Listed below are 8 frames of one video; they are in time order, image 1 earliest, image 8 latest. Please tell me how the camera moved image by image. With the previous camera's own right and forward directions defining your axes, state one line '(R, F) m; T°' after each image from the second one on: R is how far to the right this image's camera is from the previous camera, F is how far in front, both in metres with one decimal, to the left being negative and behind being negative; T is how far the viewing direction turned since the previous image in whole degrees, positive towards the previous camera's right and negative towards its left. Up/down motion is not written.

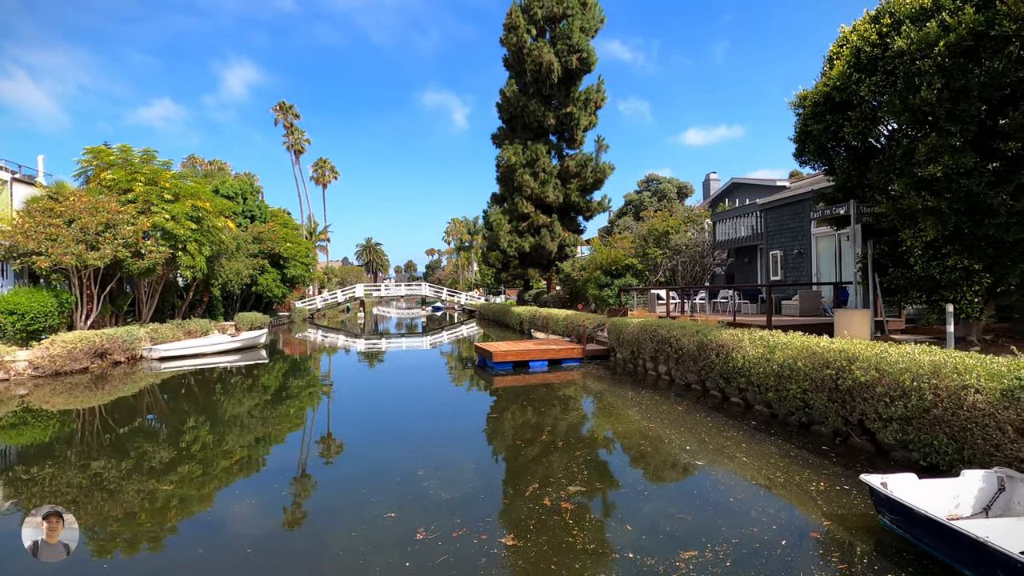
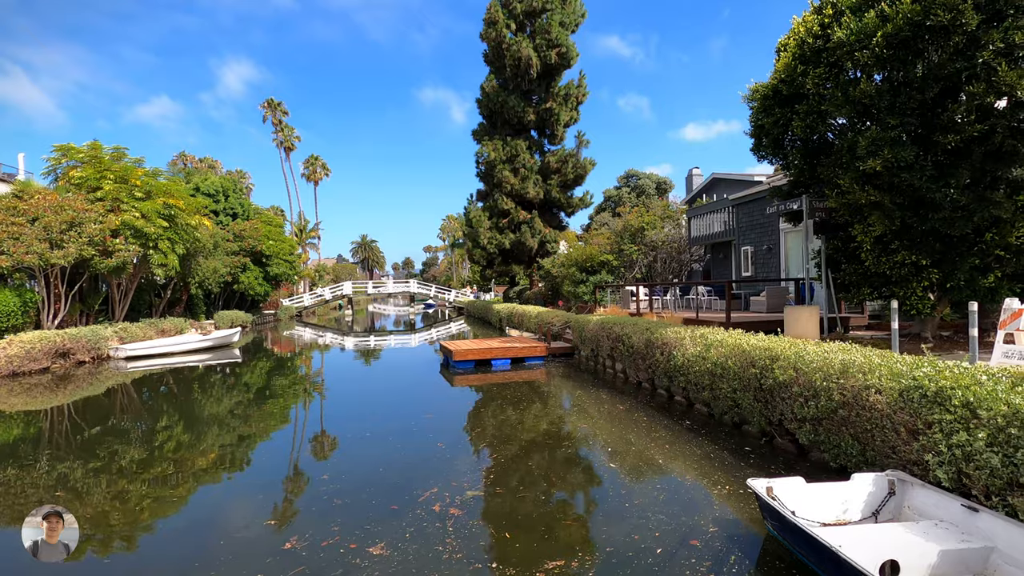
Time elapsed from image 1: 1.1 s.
(+0.9, +0.1) m; 0°
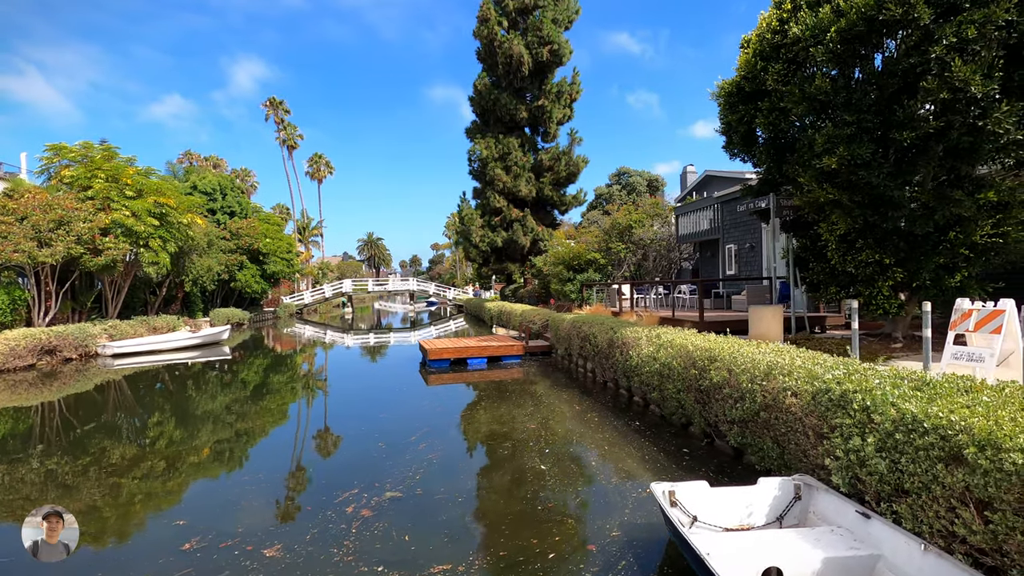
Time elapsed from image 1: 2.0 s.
(+0.8, 0.0) m; -1°
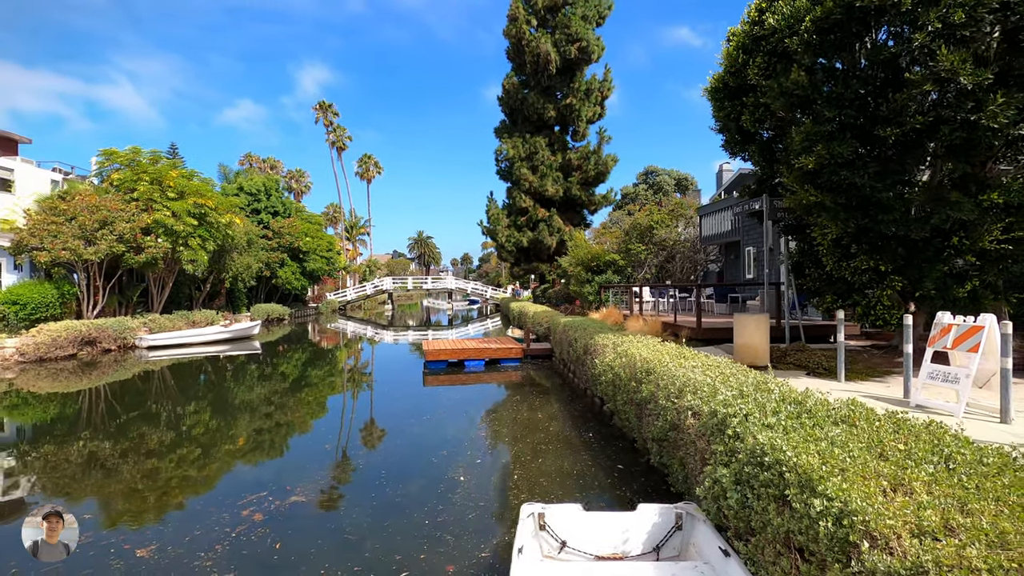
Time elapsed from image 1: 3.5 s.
(+1.2, +0.2) m; -6°
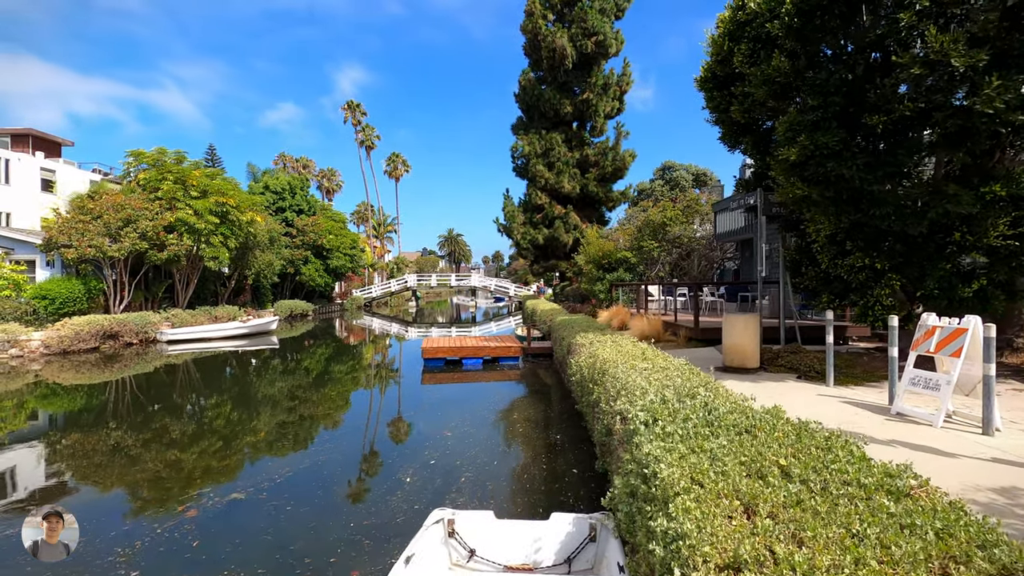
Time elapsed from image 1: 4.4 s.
(+0.8, +0.2) m; -3°
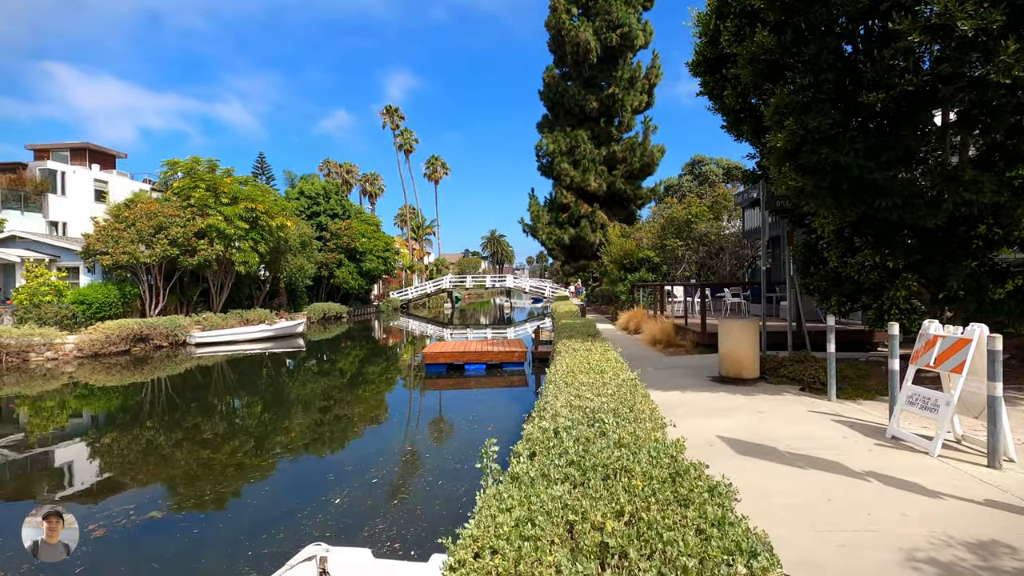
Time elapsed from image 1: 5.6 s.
(+0.9, +0.4) m; -5°
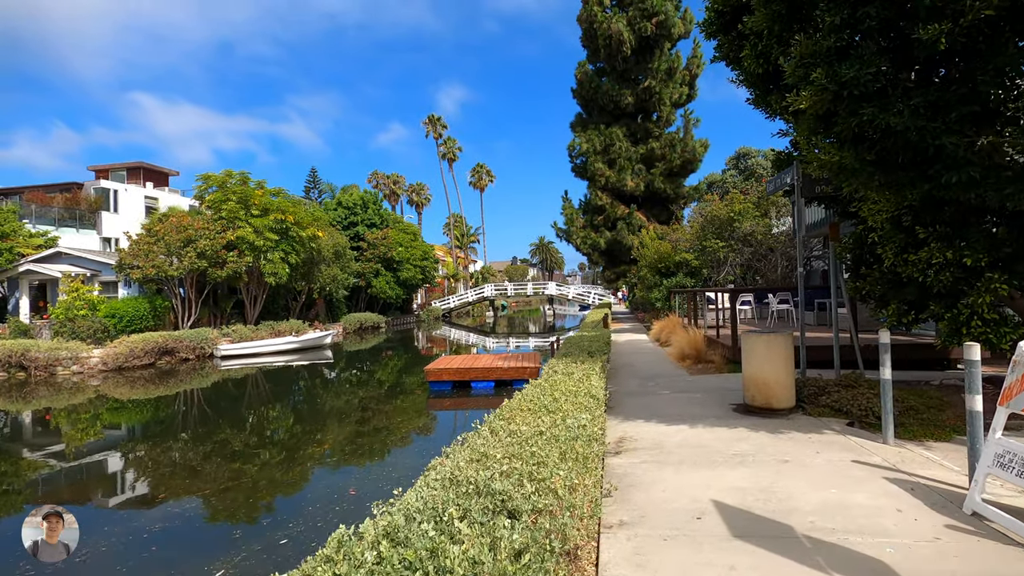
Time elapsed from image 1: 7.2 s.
(+0.9, +1.1) m; -6°
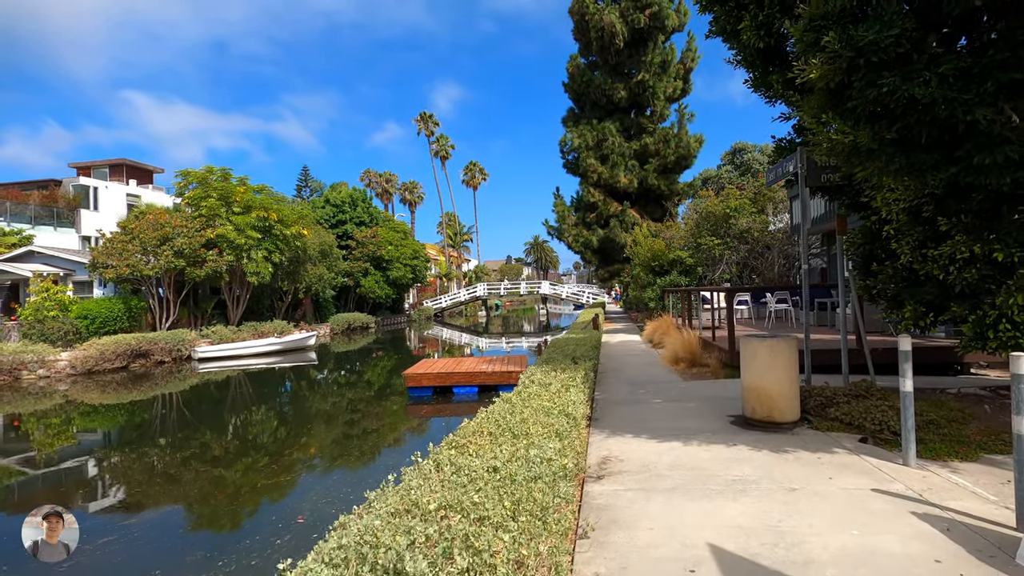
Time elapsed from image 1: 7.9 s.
(+0.2, +0.6) m; +1°
